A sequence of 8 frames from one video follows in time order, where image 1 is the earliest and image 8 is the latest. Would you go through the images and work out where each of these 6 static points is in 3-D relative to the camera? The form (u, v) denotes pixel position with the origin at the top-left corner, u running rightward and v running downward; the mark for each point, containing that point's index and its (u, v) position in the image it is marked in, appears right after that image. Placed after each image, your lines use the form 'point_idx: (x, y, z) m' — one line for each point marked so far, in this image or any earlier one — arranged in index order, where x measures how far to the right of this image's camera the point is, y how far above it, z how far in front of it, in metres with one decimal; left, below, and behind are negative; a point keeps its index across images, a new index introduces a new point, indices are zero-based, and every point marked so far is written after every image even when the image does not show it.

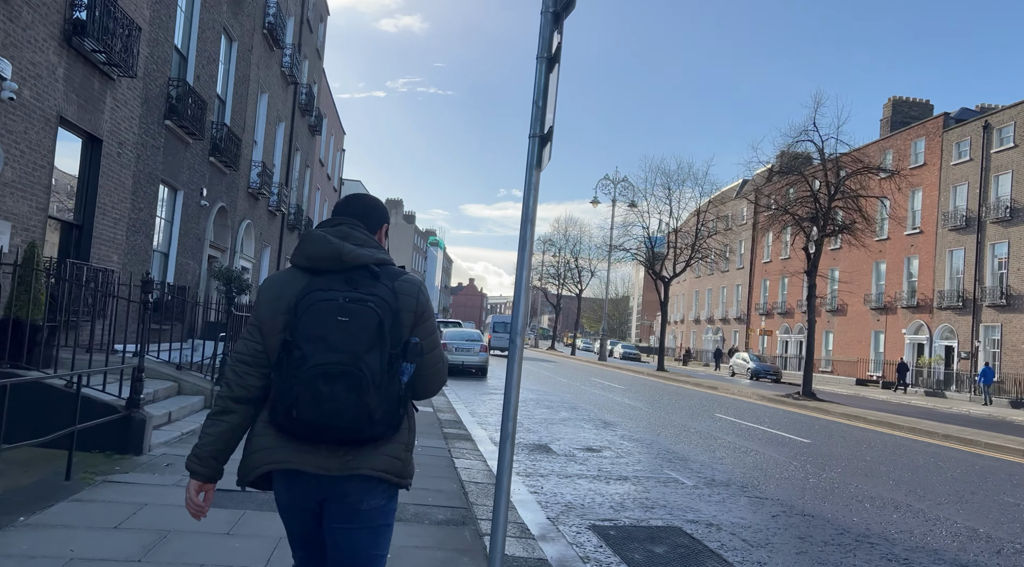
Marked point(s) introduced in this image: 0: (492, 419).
0: (-0.3, -2.1, +11.2) m
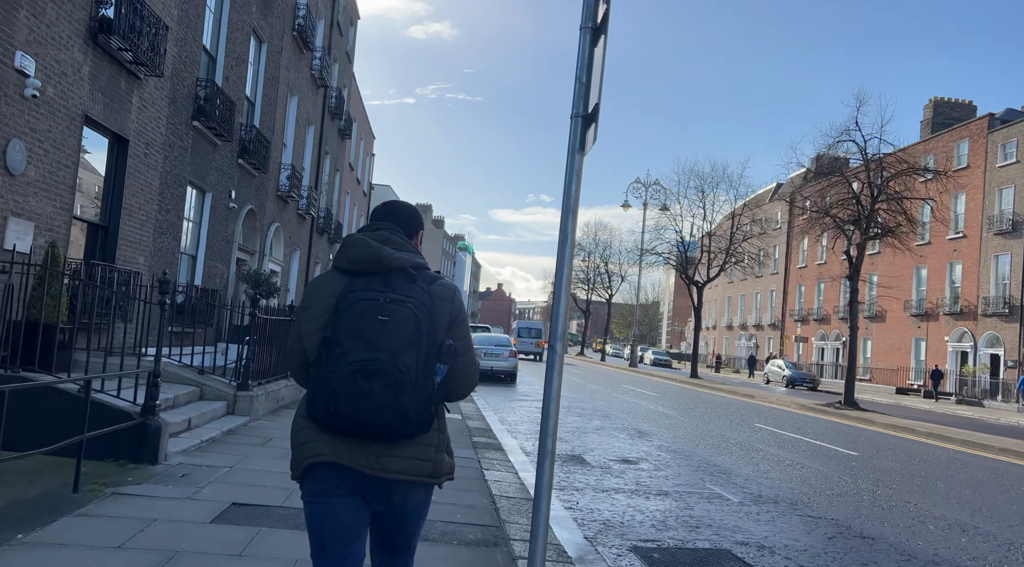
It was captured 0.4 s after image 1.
0: (+0.2, -2.1, +10.8) m
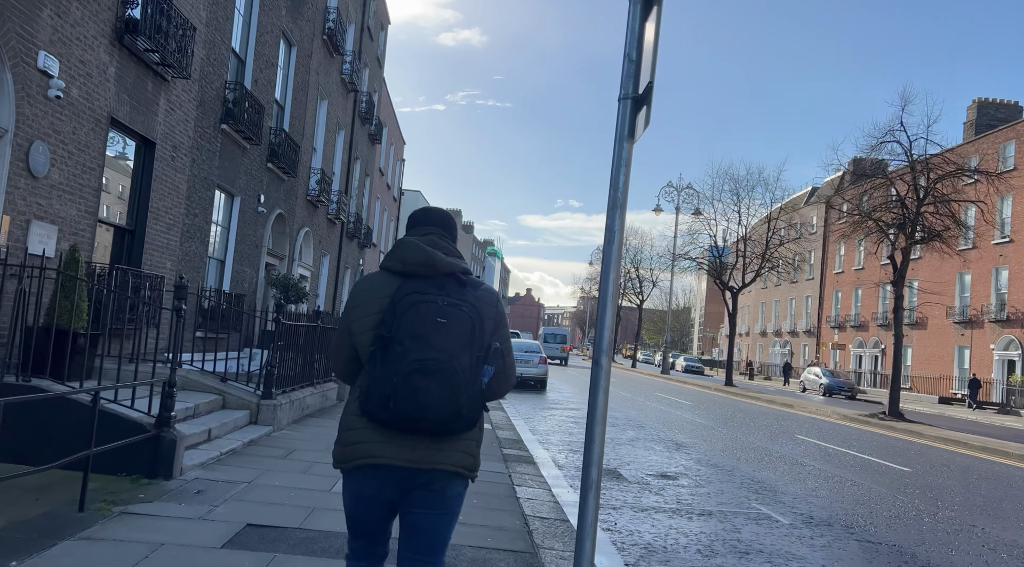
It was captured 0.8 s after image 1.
0: (+0.6, -2.2, +10.4) m
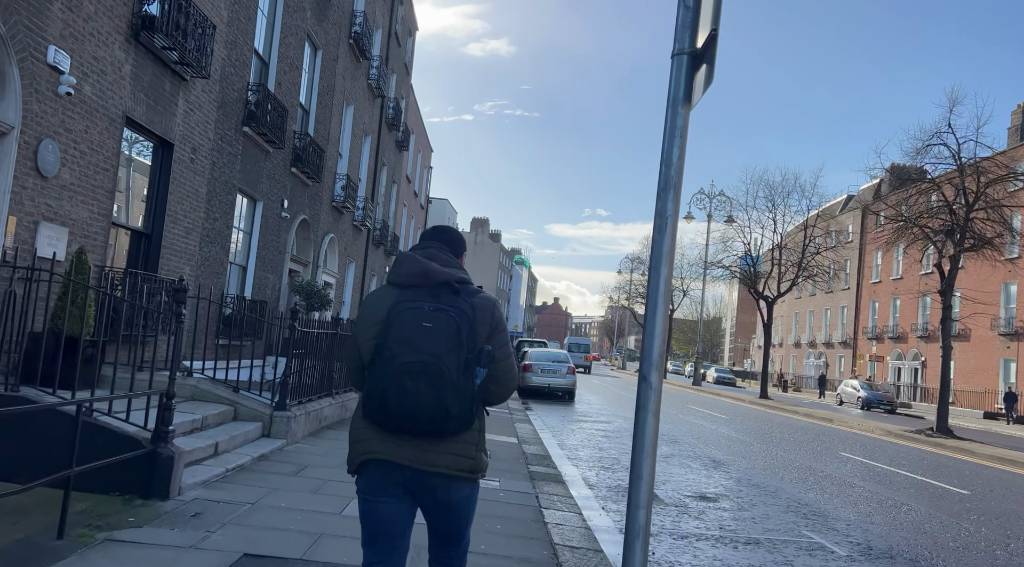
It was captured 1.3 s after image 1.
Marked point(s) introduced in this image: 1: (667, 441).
0: (+1.0, -2.3, +9.9) m
1: (+2.5, -2.5, +11.7) m
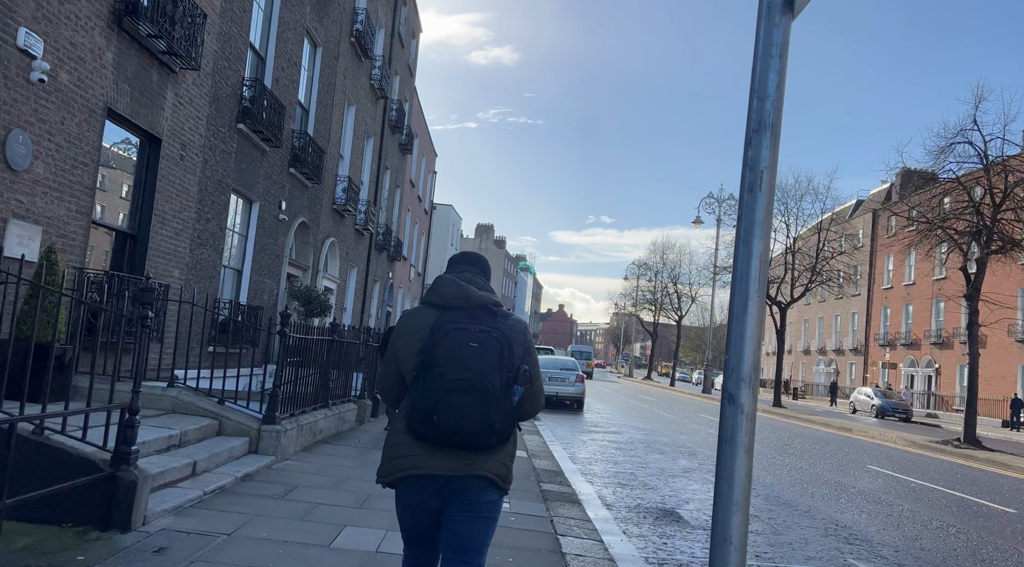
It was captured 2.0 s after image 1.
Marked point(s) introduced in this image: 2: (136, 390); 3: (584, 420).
0: (+1.1, -2.3, +9.3) m
1: (+2.6, -2.6, +11.1) m
2: (-2.1, -0.6, +4.0) m
3: (+1.6, -3.1, +16.7) m
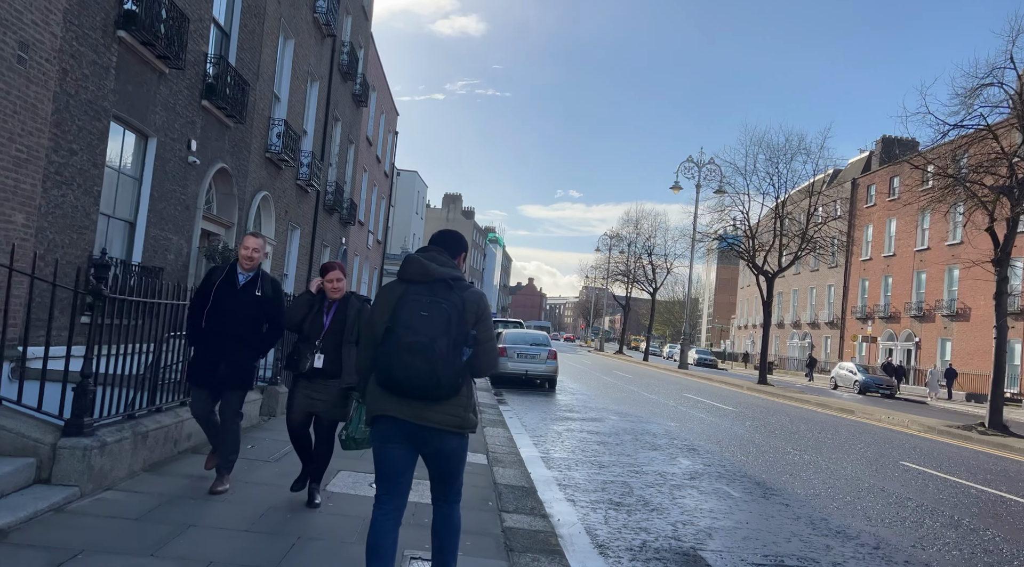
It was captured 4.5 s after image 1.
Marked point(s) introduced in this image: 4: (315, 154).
0: (+0.7, -1.9, +7.1) m
1: (+2.1, -2.0, +9.0) m
2: (-2.3, -0.3, +1.7) m
3: (+0.9, -2.4, +14.5) m
4: (-5.2, +3.4, +19.1) m
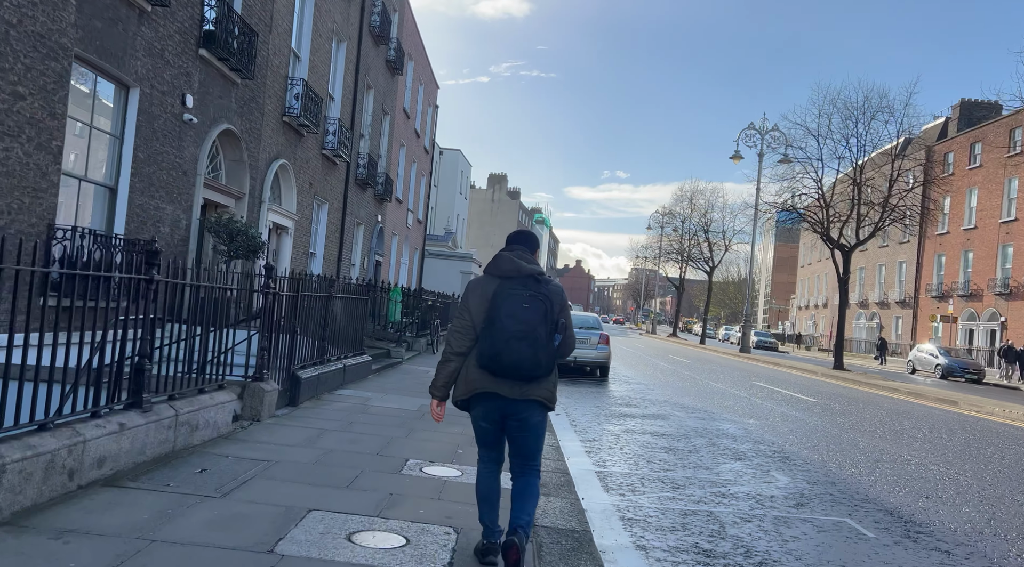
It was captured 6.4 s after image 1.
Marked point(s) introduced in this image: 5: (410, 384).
0: (+1.0, -1.6, +5.3) m
1: (+2.6, -1.7, +7.1) m
2: (-2.3, -0.2, +0.1) m
3: (+1.7, -1.9, +12.7) m
4: (-4.1, +3.9, +17.6) m
5: (-1.4, -1.4, +10.2) m
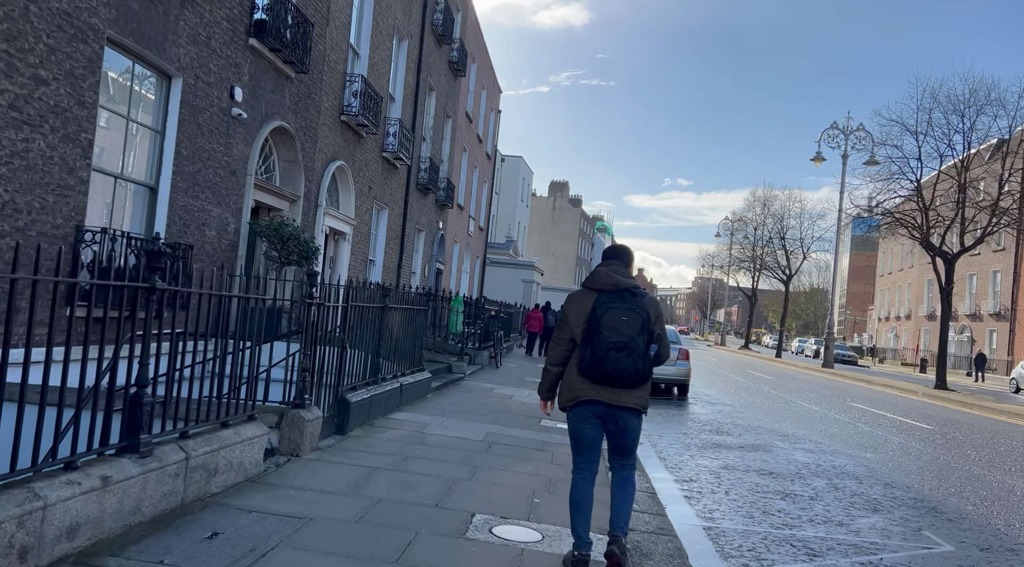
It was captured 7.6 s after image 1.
0: (+1.5, -1.7, +4.1) m
1: (+3.3, -1.8, +5.7) m
2: (-2.2, -0.2, -0.8) m
3: (+2.9, -2.1, +11.4) m
4: (-2.5, +3.7, +16.8) m
5: (-0.5, -1.5, +9.1) m
